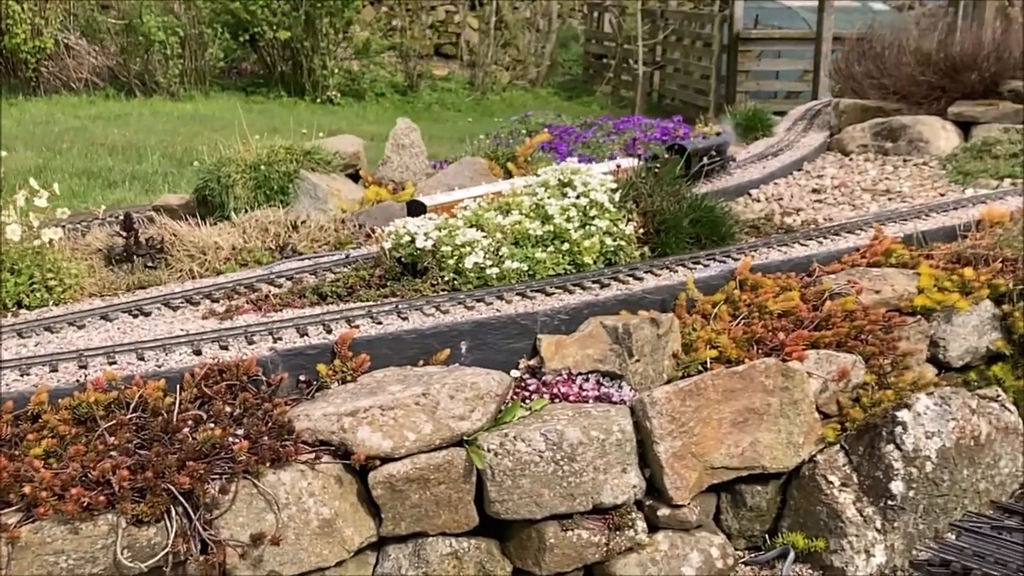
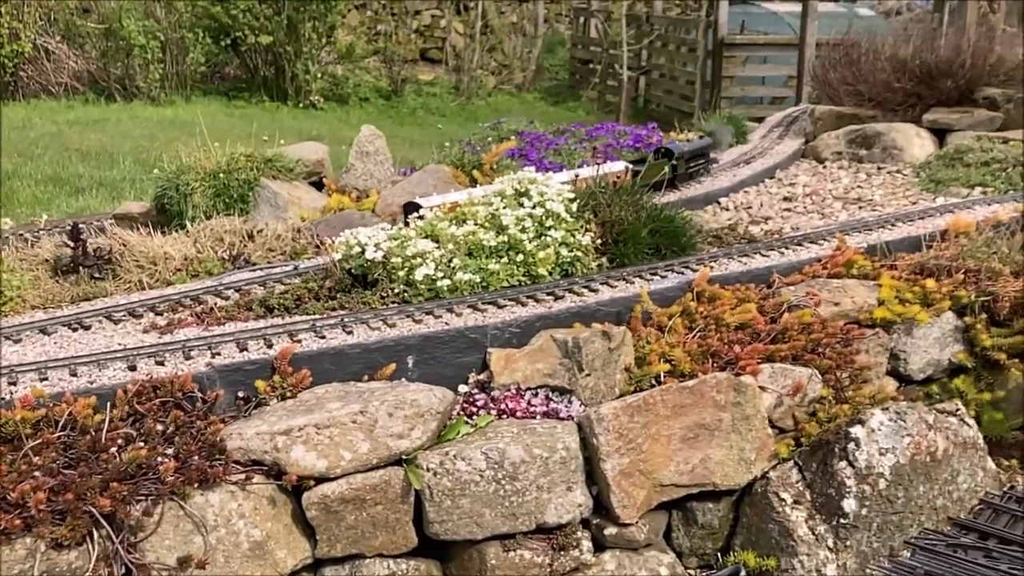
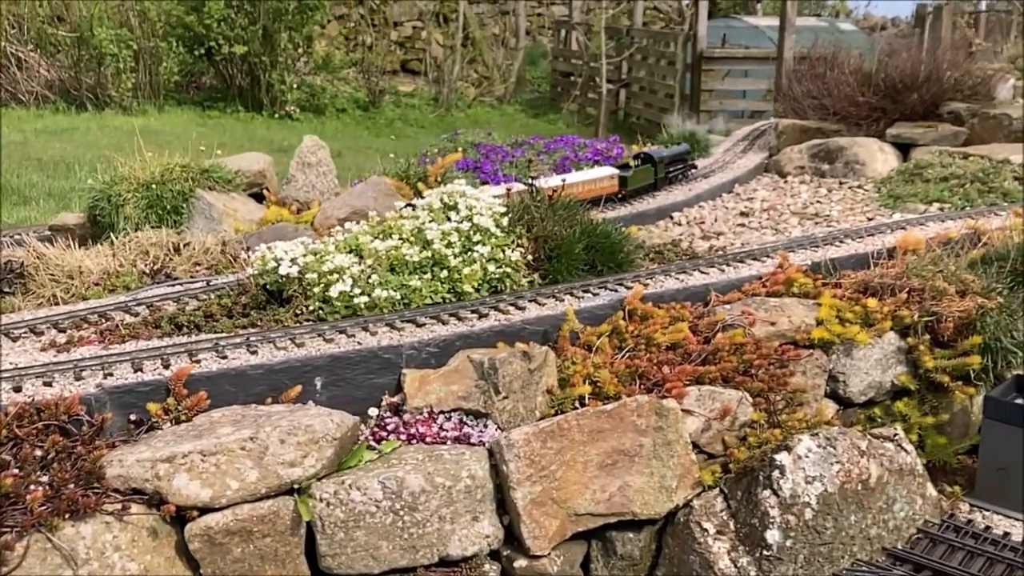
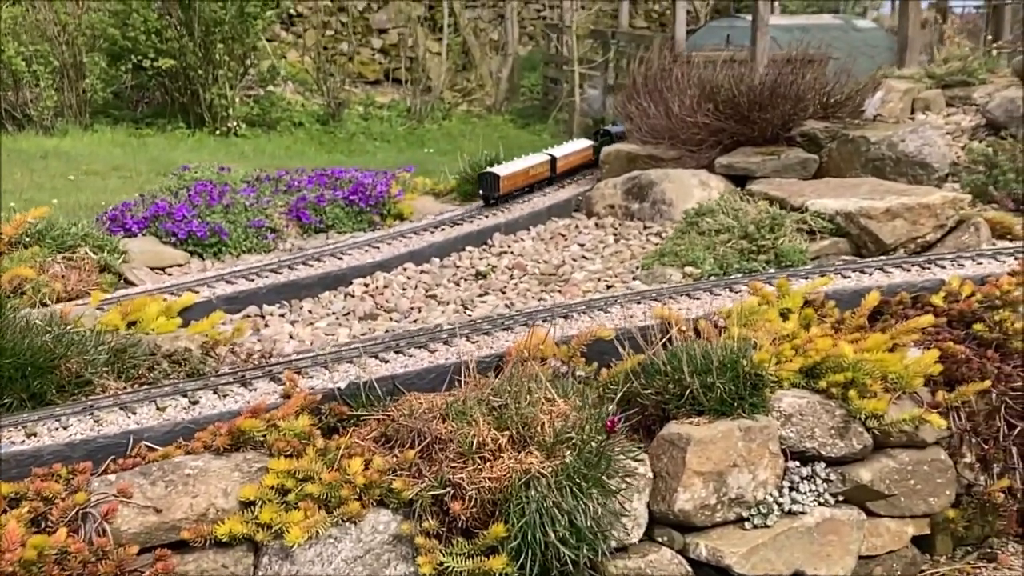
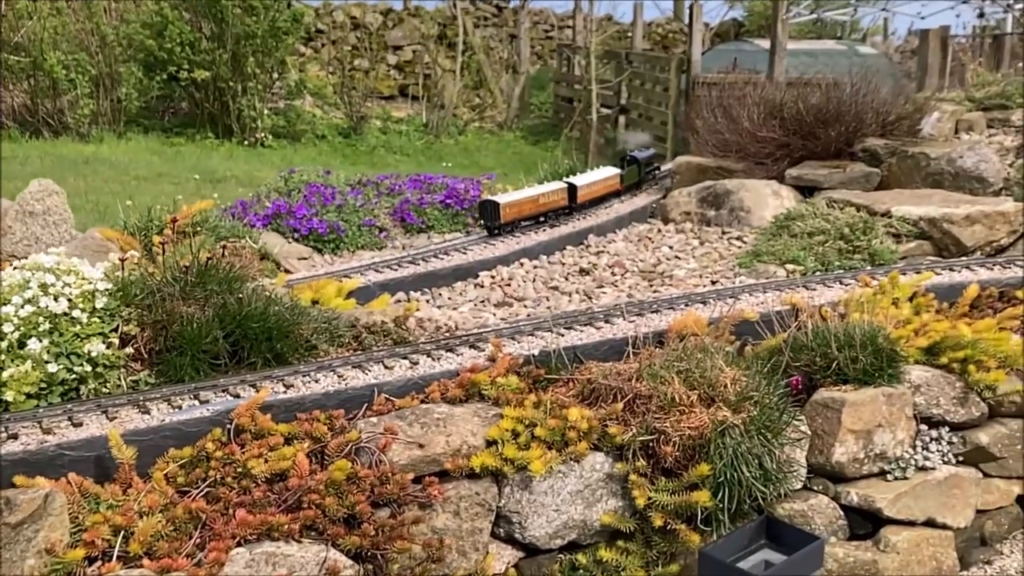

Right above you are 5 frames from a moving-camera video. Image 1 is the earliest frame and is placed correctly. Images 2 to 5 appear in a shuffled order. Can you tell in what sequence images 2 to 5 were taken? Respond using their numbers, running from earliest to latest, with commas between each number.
2, 3, 5, 4
